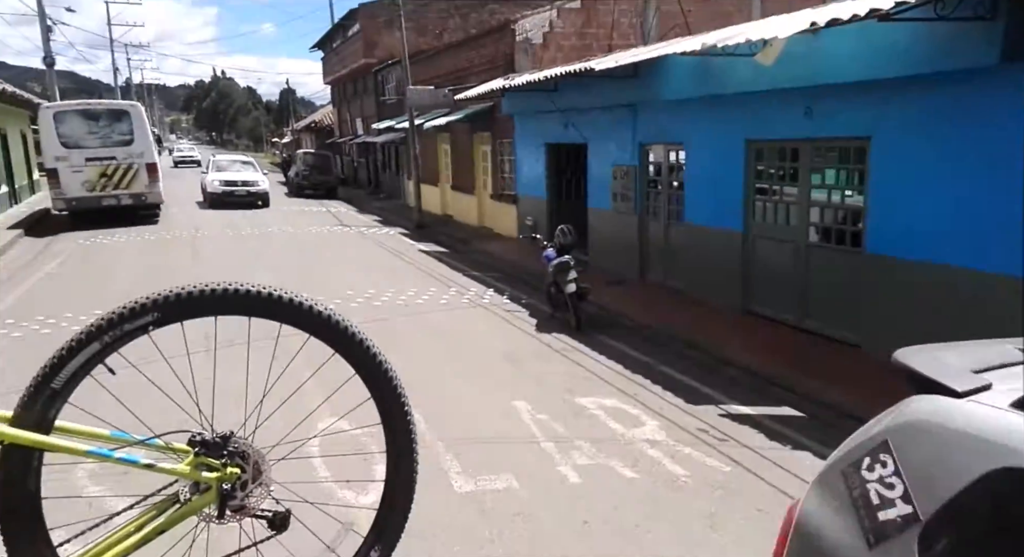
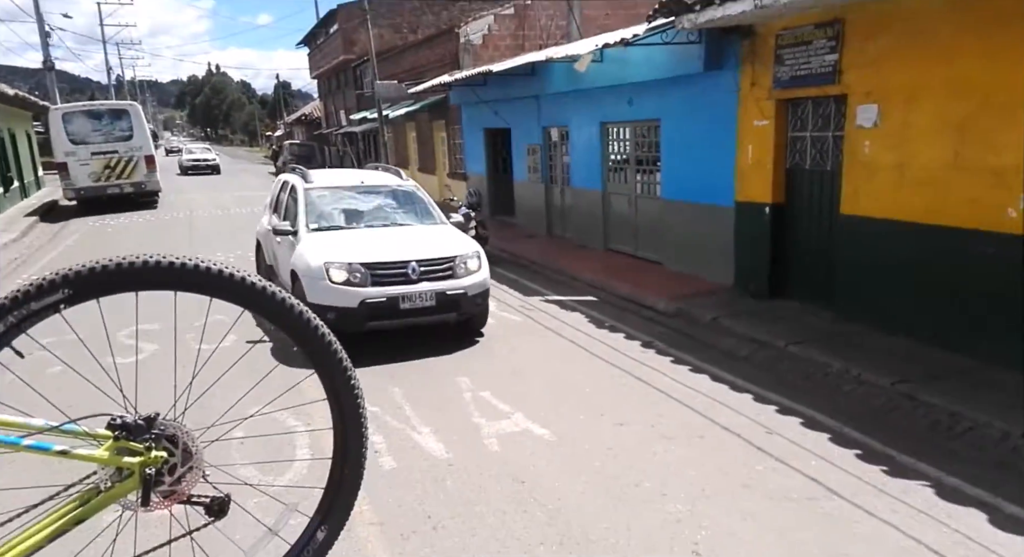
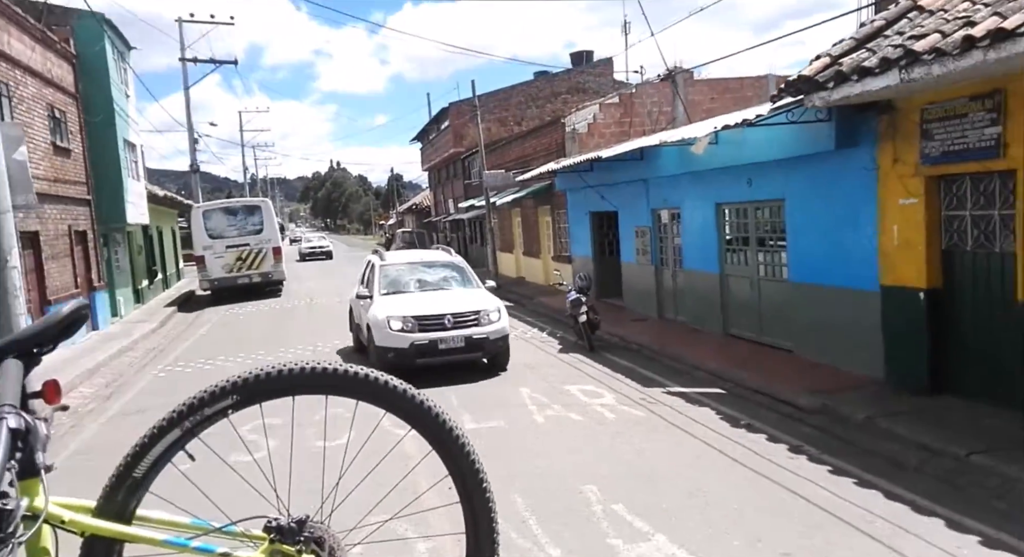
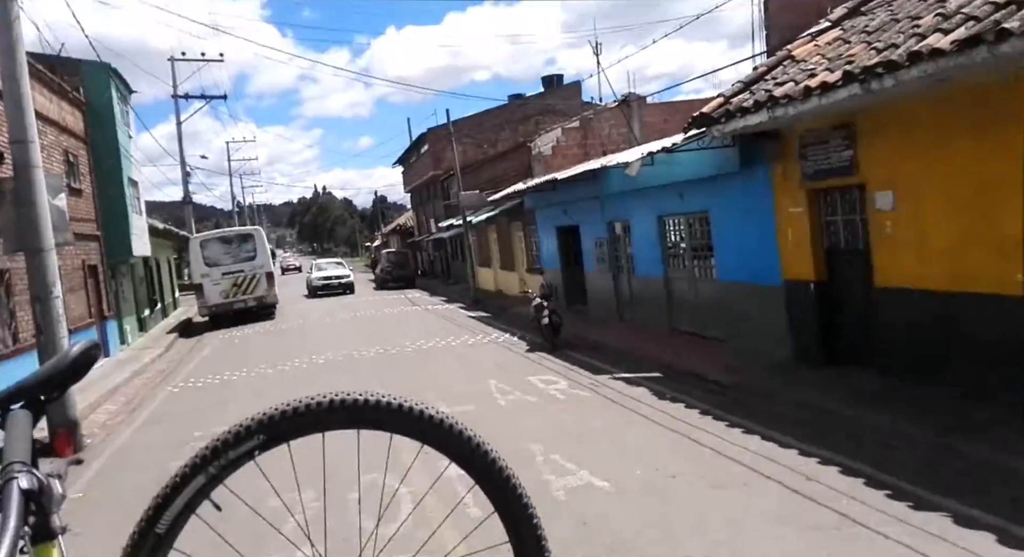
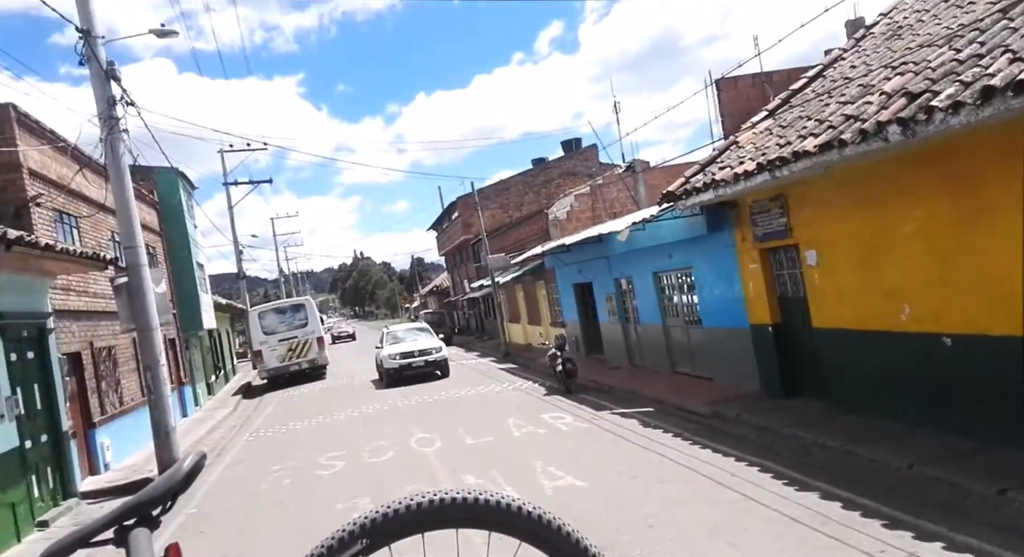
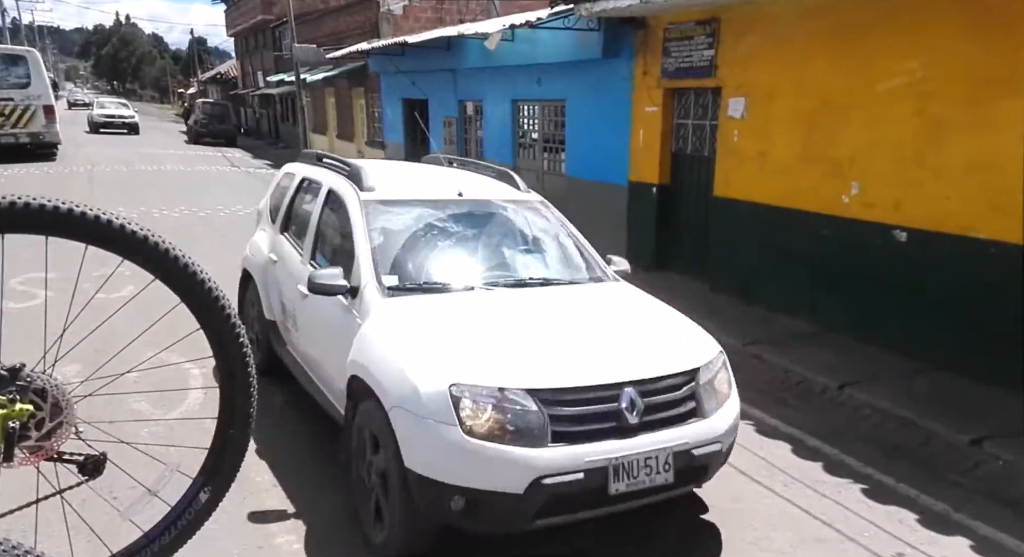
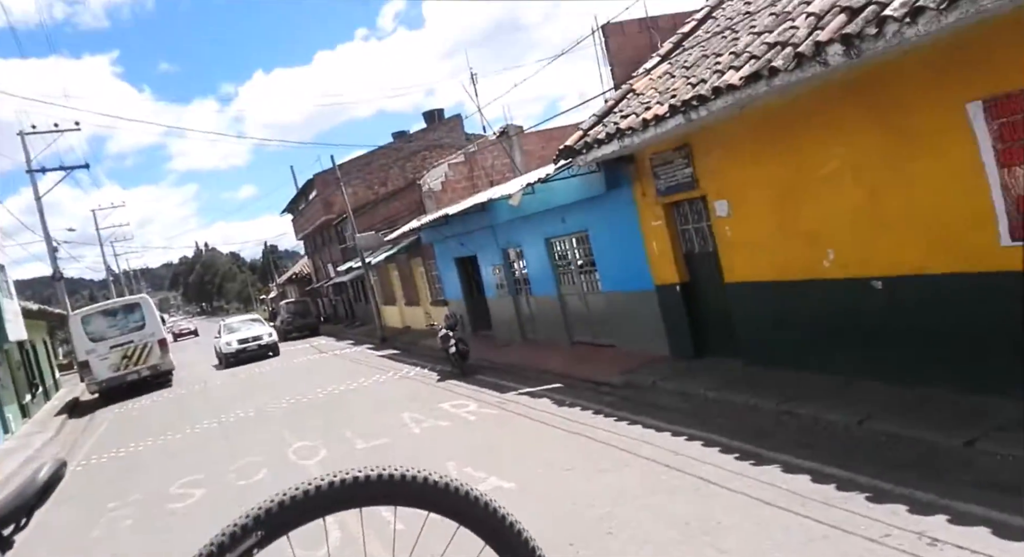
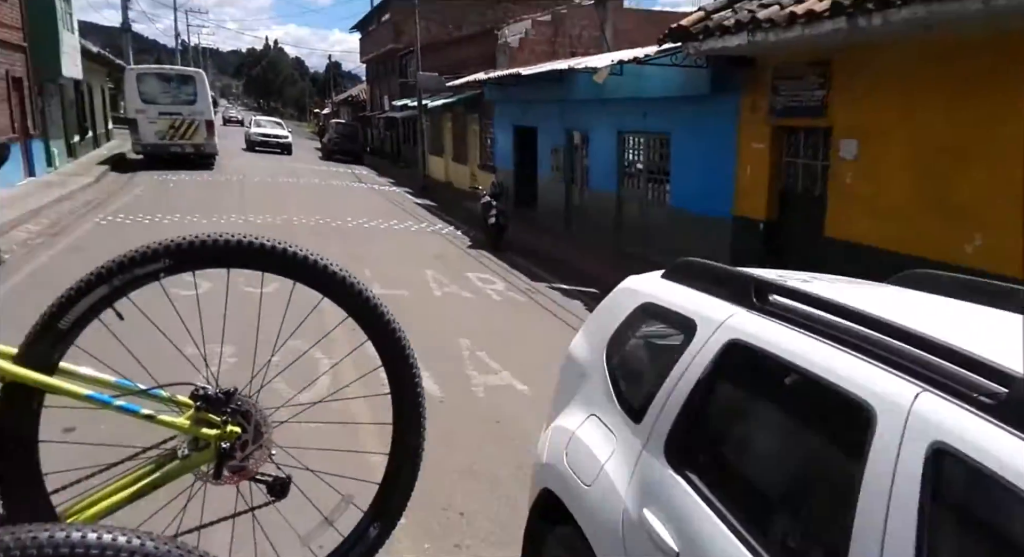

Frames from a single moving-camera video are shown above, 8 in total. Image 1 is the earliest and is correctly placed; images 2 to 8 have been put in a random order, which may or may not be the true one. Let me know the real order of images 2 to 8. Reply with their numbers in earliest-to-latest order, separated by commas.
3, 2, 6, 8, 4, 7, 5
